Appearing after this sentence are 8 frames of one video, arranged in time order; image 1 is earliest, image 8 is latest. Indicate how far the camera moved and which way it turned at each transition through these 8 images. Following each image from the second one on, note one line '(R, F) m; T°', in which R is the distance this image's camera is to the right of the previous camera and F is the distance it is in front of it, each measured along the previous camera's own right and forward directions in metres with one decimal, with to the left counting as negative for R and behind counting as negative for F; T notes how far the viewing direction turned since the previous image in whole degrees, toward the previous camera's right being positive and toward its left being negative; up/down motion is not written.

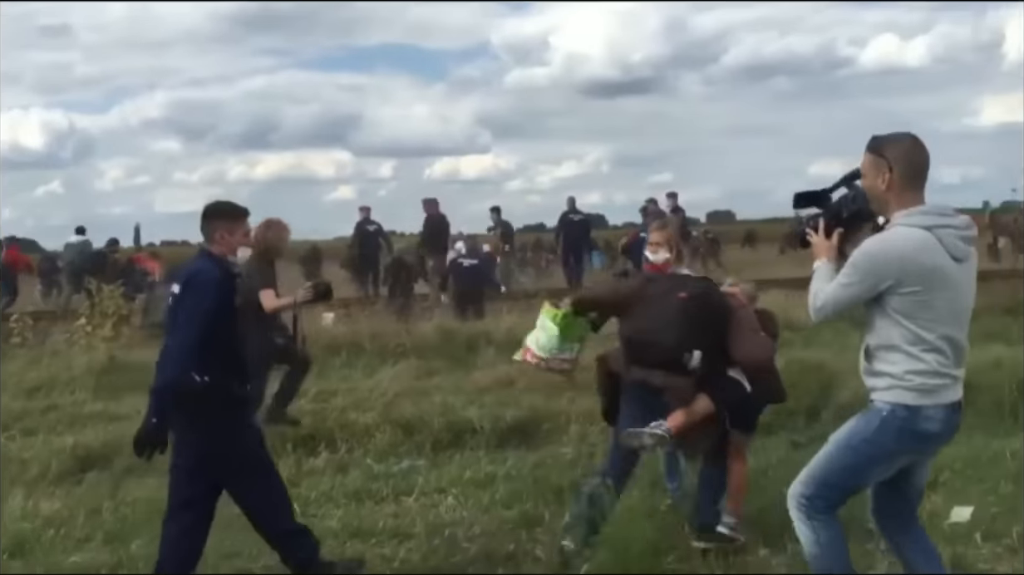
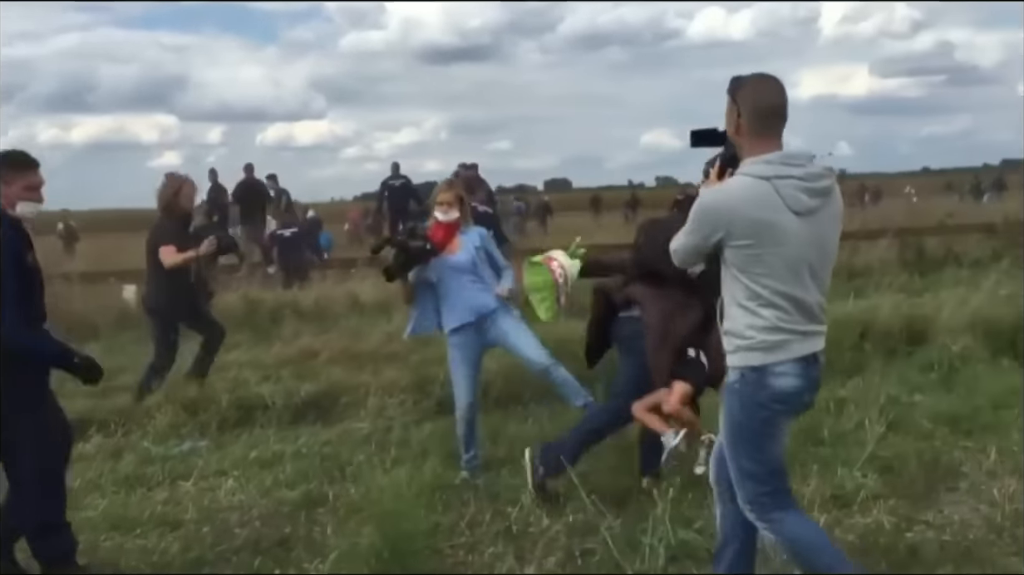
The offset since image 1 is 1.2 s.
(+0.3, +0.2) m; +9°
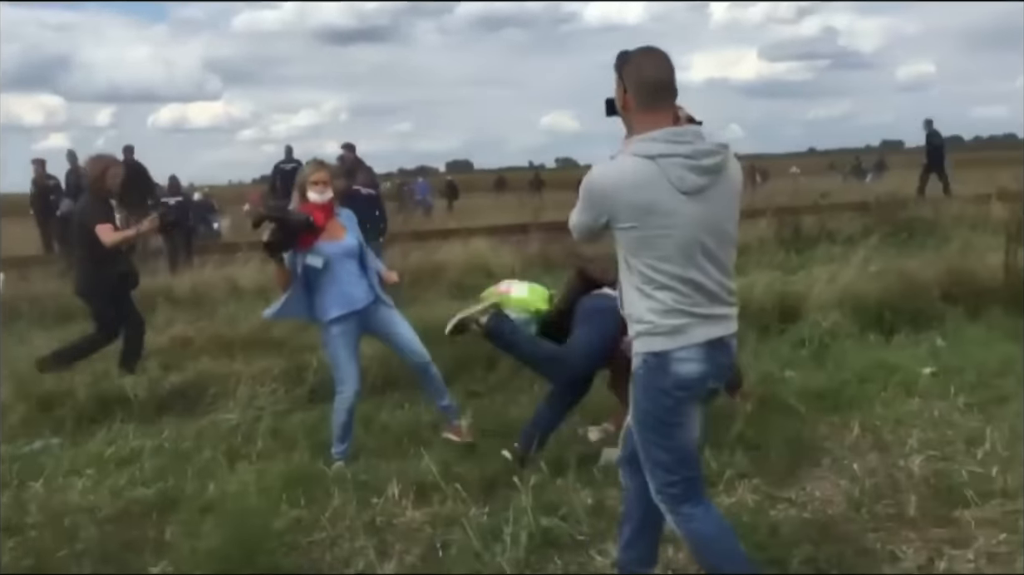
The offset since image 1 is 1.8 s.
(+0.2, +0.1) m; +6°
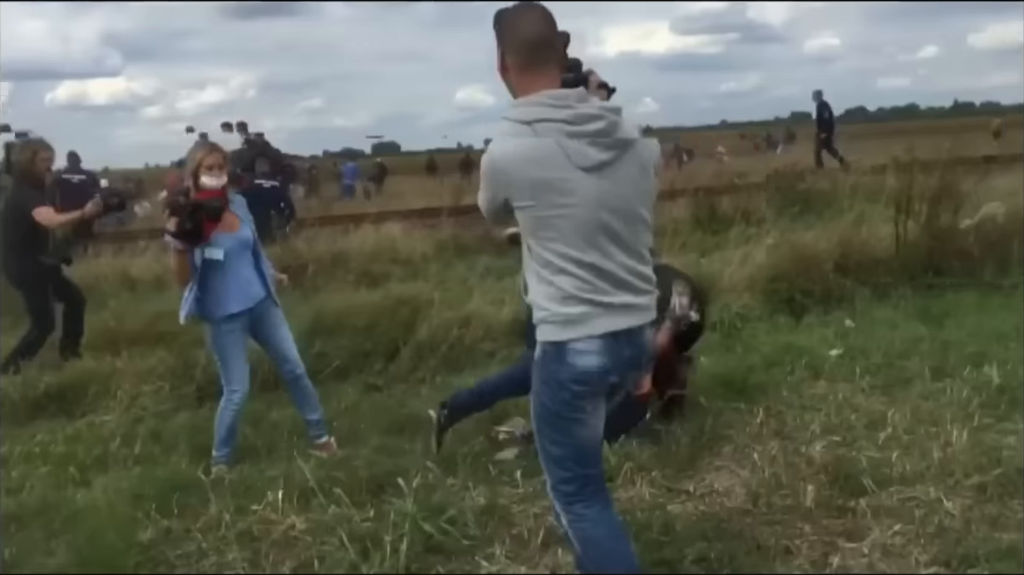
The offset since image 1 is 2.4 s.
(+0.1, +0.2) m; +5°
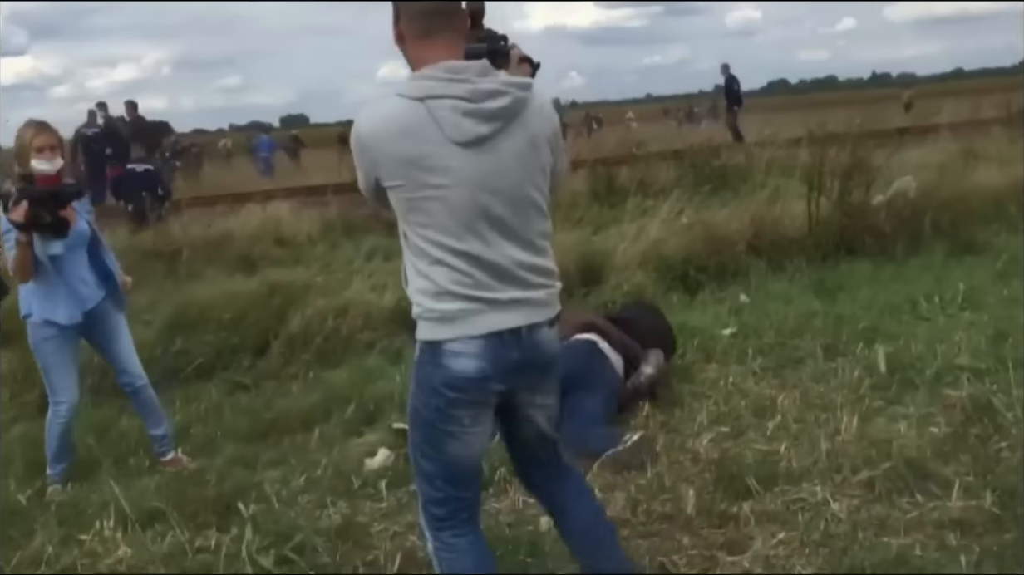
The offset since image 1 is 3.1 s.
(+0.2, +0.3) m; +4°
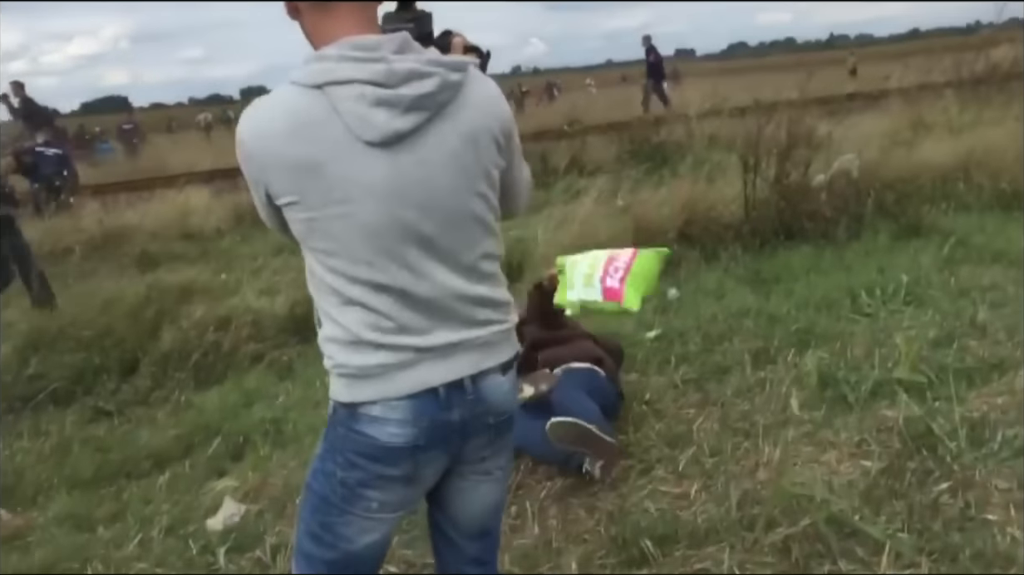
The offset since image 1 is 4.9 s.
(+0.3, +0.5) m; +2°
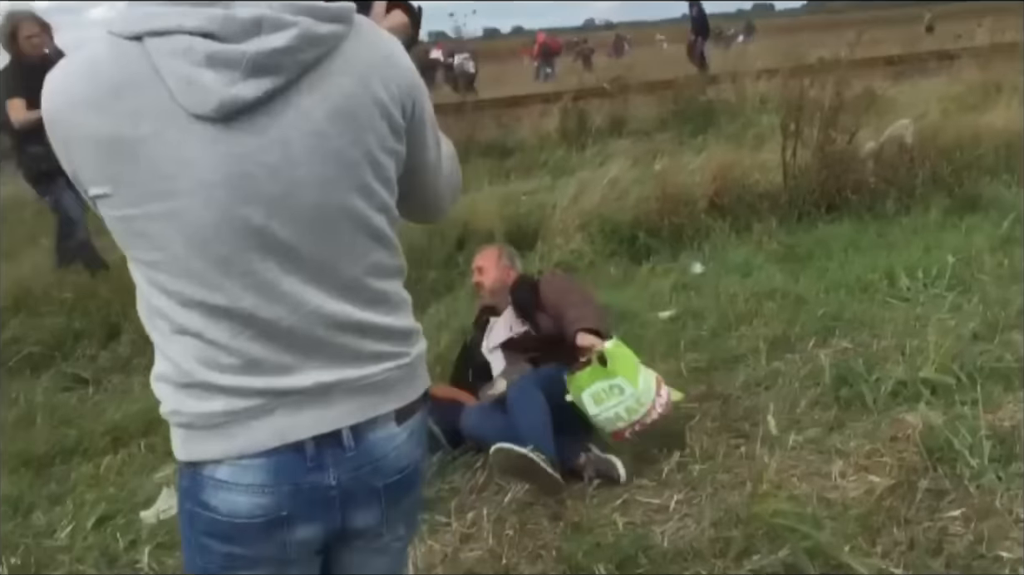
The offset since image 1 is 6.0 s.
(+0.3, +0.4) m; -4°
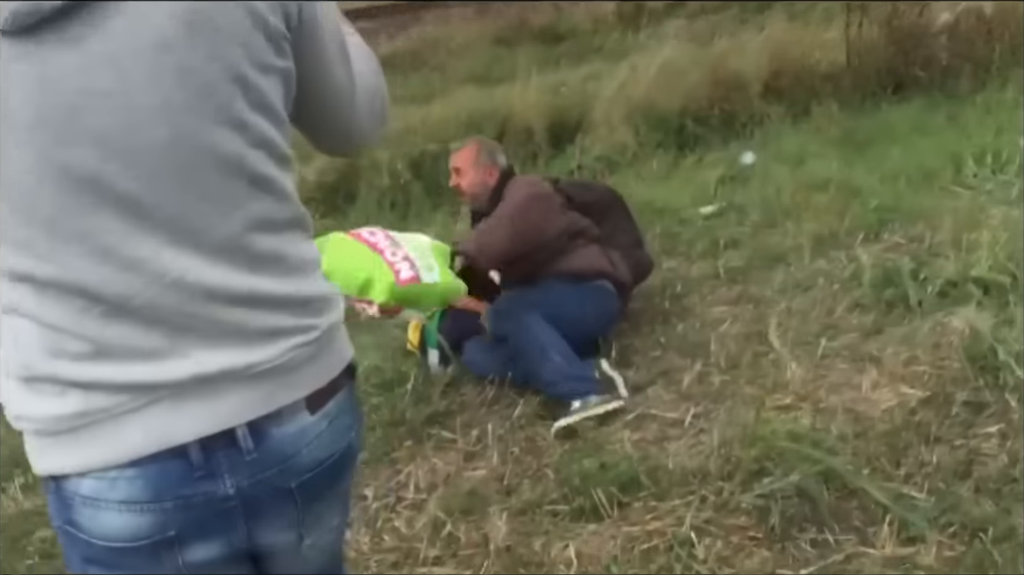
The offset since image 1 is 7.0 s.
(+0.2, +0.2) m; -5°
